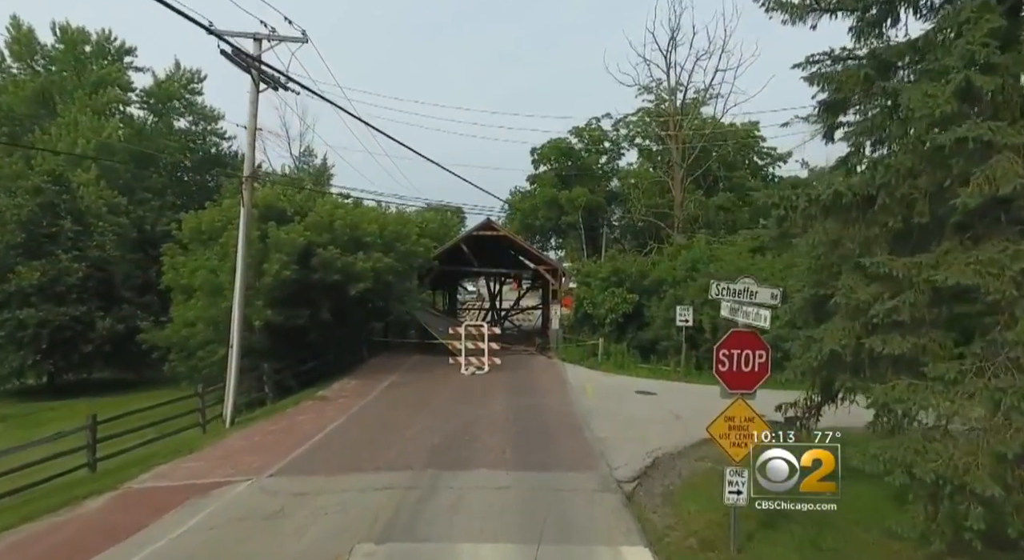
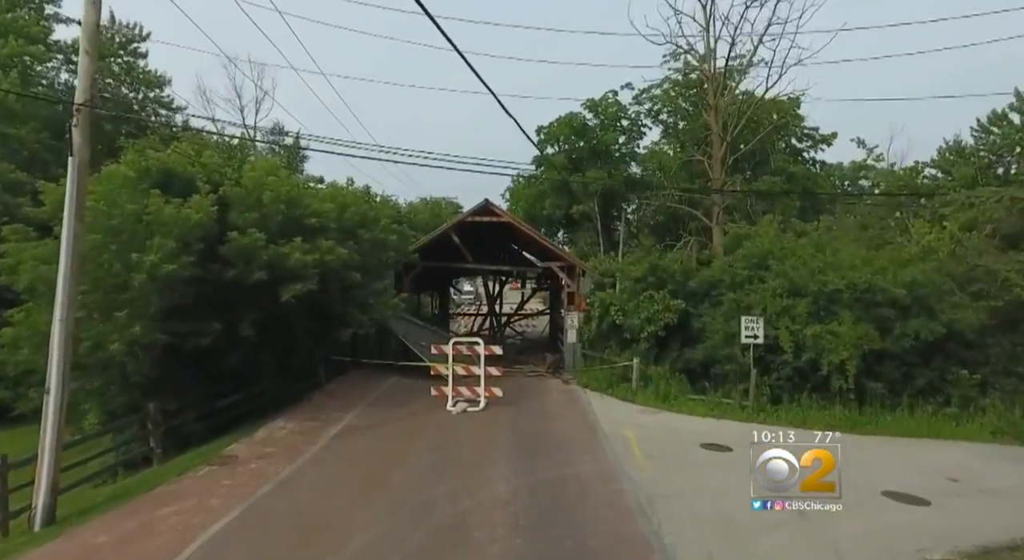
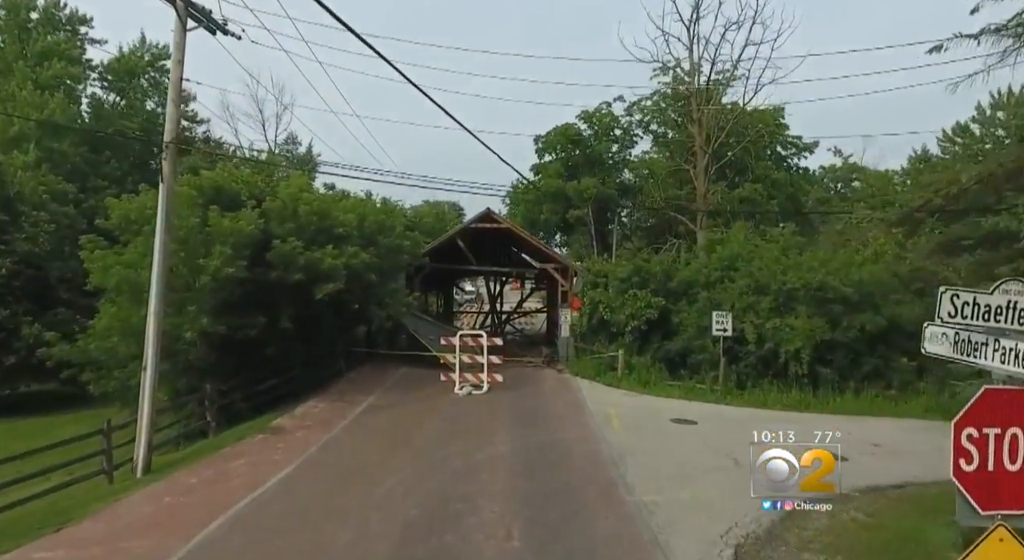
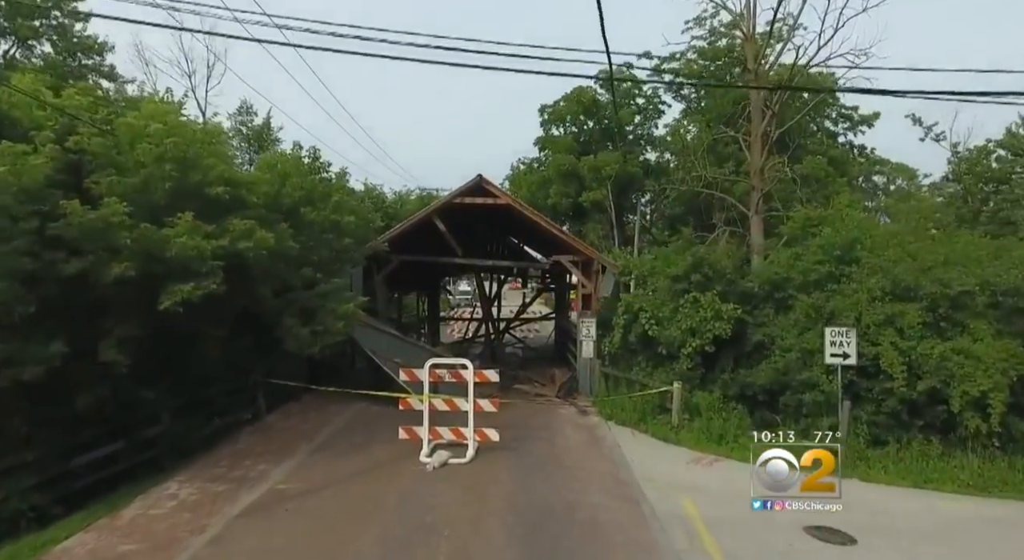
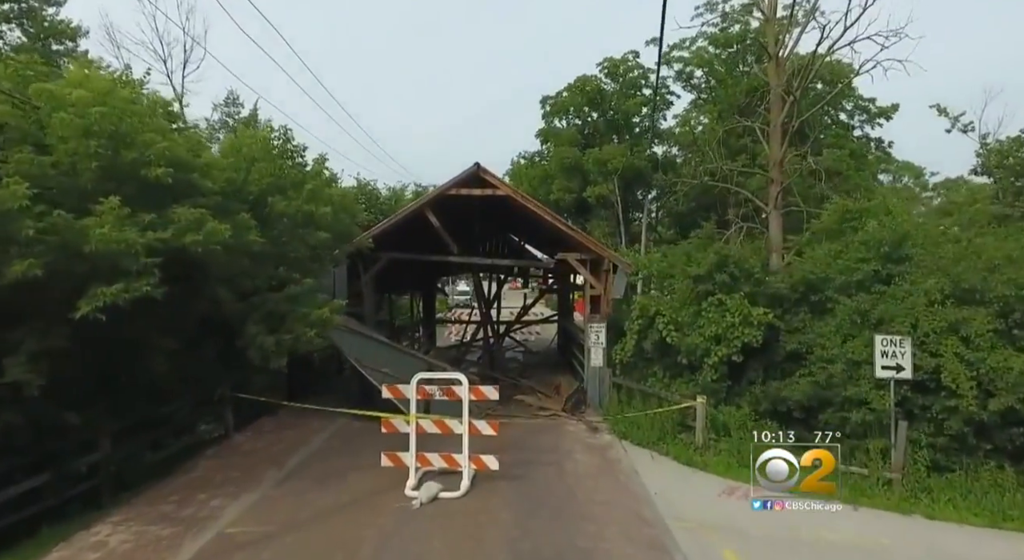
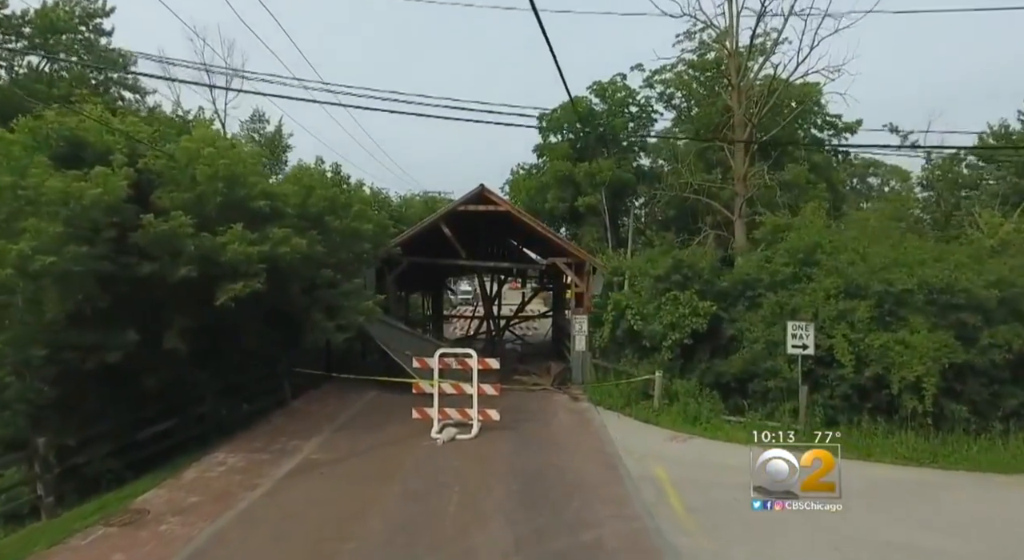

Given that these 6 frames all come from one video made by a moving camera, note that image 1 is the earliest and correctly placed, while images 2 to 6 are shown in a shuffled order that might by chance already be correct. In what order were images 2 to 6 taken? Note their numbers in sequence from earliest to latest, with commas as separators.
3, 2, 6, 4, 5
